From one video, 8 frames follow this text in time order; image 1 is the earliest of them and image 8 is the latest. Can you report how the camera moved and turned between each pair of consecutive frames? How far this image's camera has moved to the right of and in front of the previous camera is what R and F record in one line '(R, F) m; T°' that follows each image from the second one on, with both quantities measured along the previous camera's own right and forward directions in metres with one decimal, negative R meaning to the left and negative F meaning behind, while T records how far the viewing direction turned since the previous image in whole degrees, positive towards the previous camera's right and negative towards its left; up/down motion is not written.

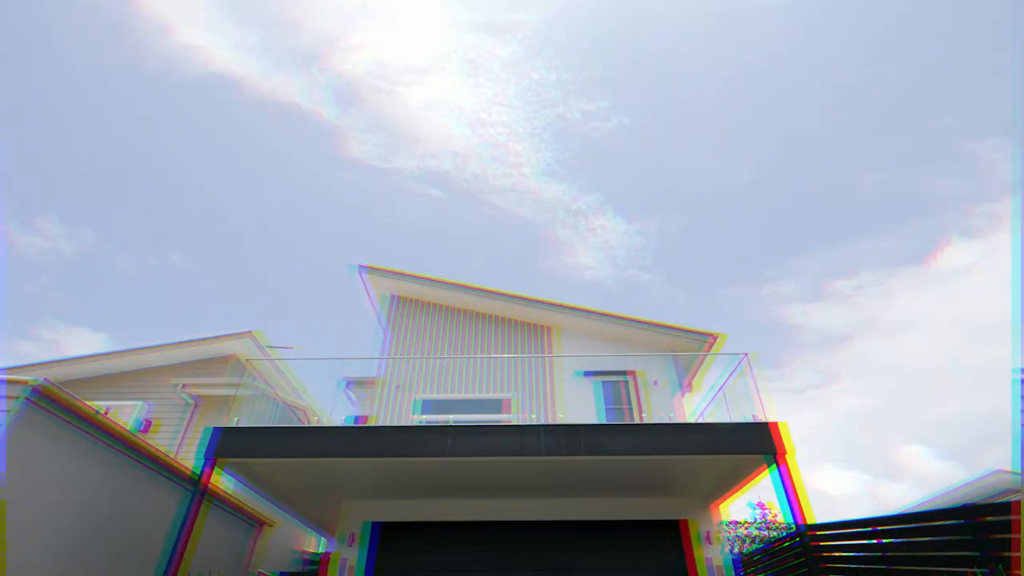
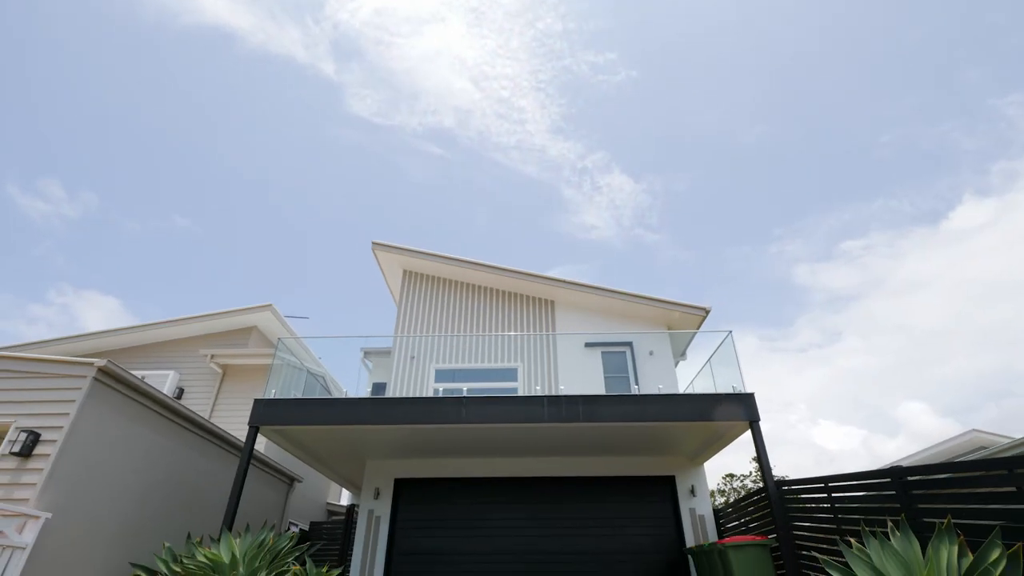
(+0.1, -0.5) m; 0°
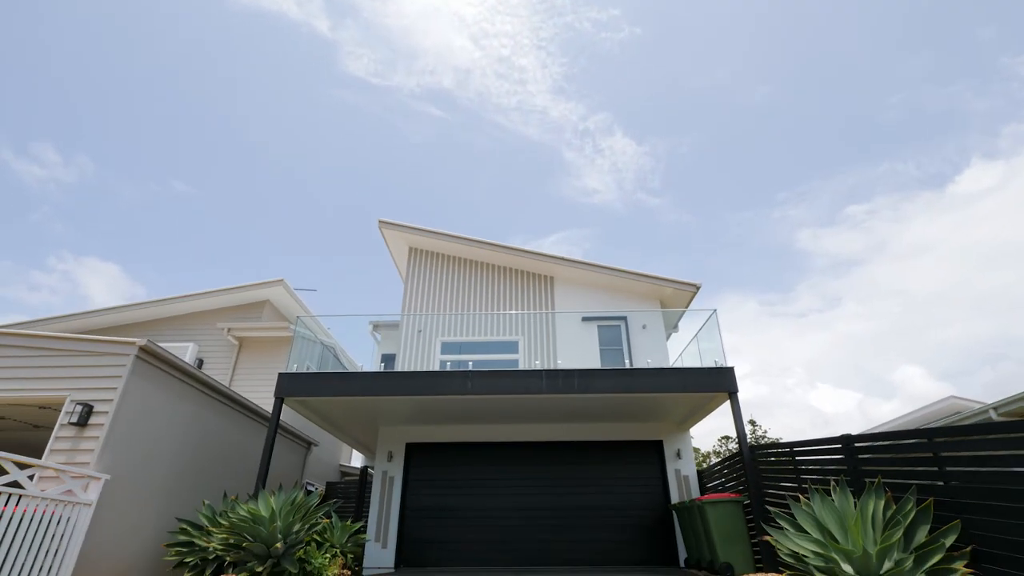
(0.0, -0.5) m; 0°
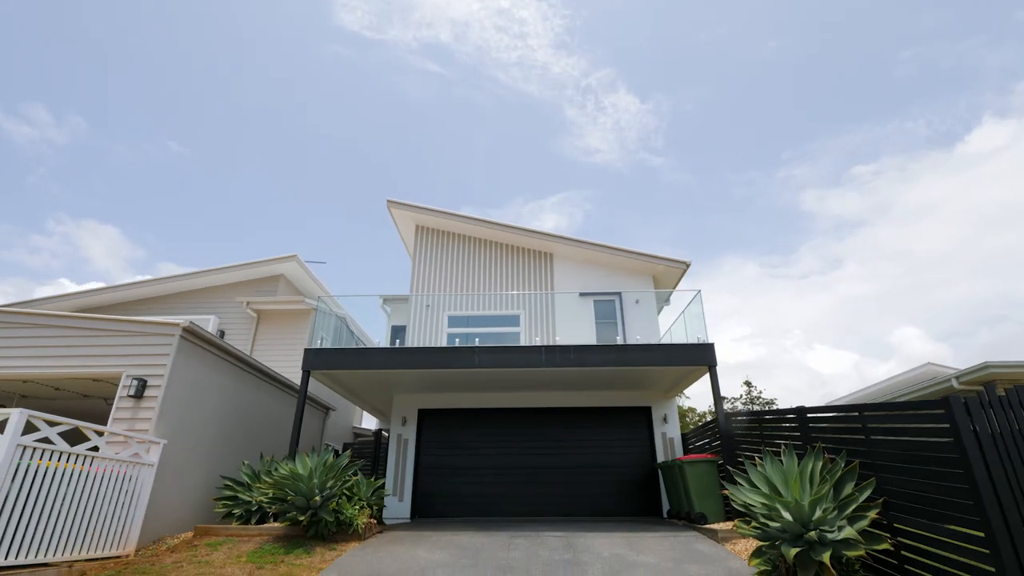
(0.0, -0.6) m; 0°
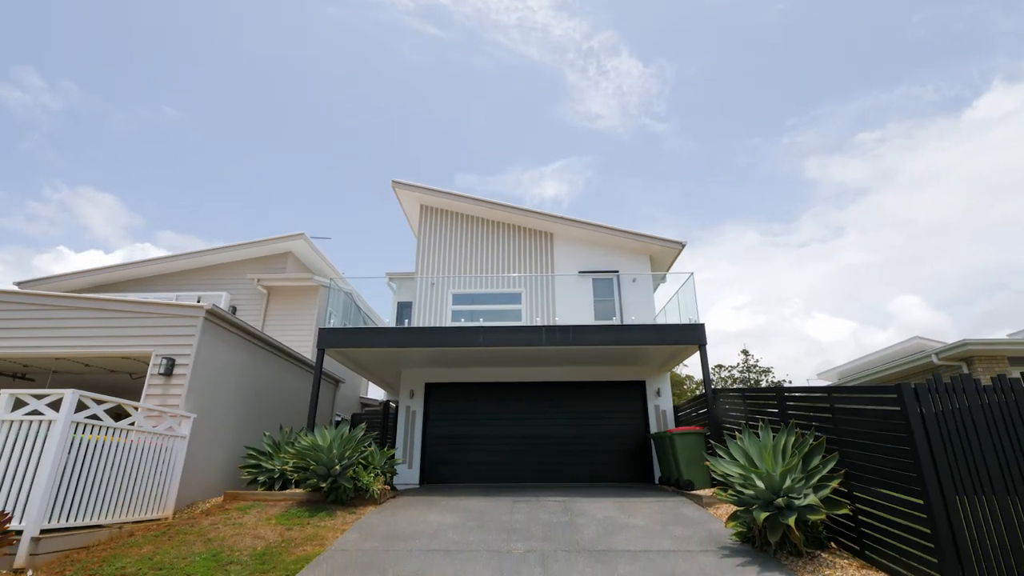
(0.0, -0.4) m; 0°
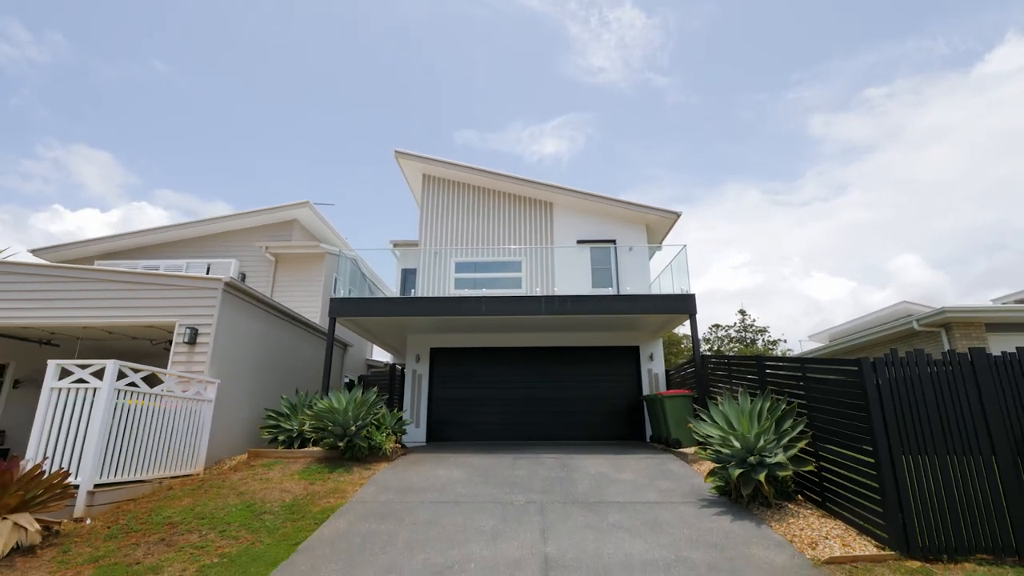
(0.0, -0.4) m; 0°
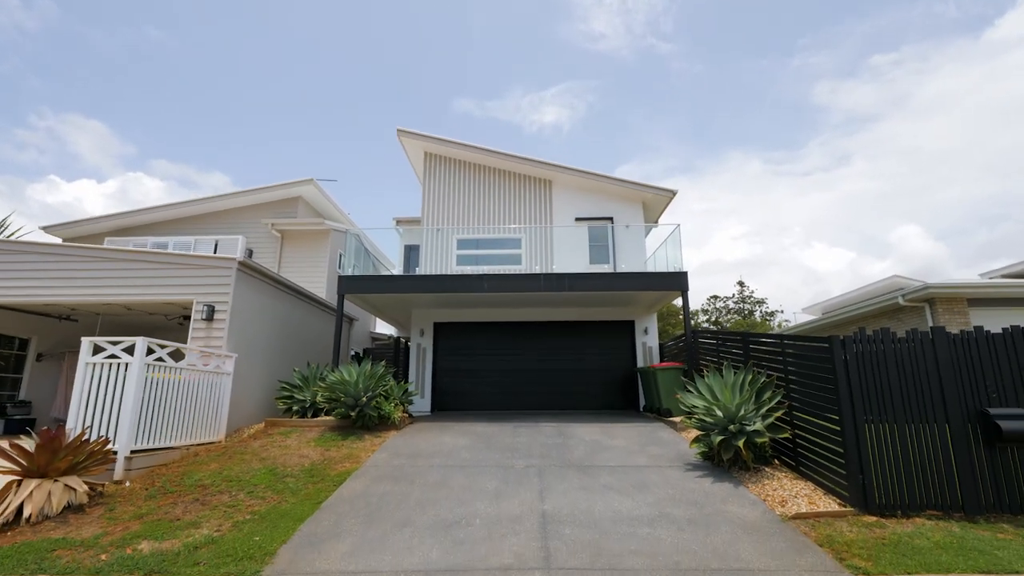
(0.0, -0.3) m; 0°
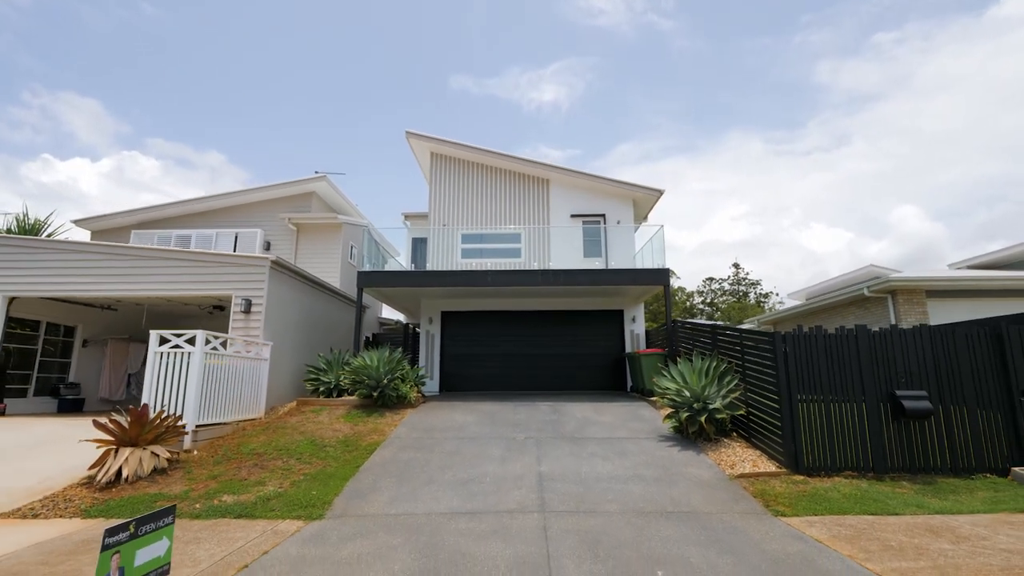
(0.0, -1.0) m; 0°
